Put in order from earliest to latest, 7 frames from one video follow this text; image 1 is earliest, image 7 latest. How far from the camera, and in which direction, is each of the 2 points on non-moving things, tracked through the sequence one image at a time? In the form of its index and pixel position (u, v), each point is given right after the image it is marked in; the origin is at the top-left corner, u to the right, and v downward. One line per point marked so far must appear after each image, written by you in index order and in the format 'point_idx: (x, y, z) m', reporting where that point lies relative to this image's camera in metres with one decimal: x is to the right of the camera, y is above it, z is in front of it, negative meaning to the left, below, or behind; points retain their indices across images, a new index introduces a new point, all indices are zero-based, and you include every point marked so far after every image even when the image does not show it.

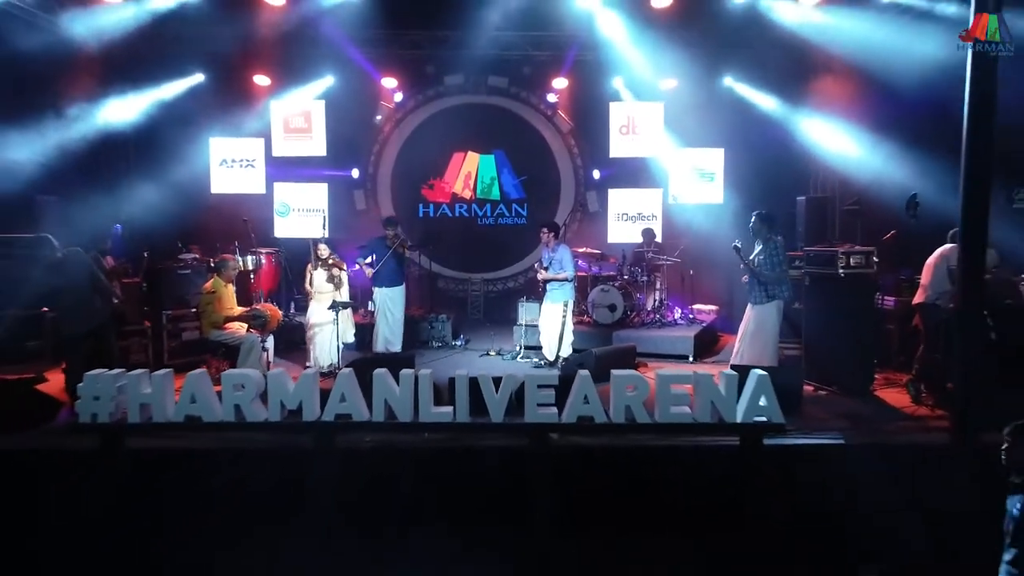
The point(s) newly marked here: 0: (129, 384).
0: (-1.7, -0.4, +4.5) m
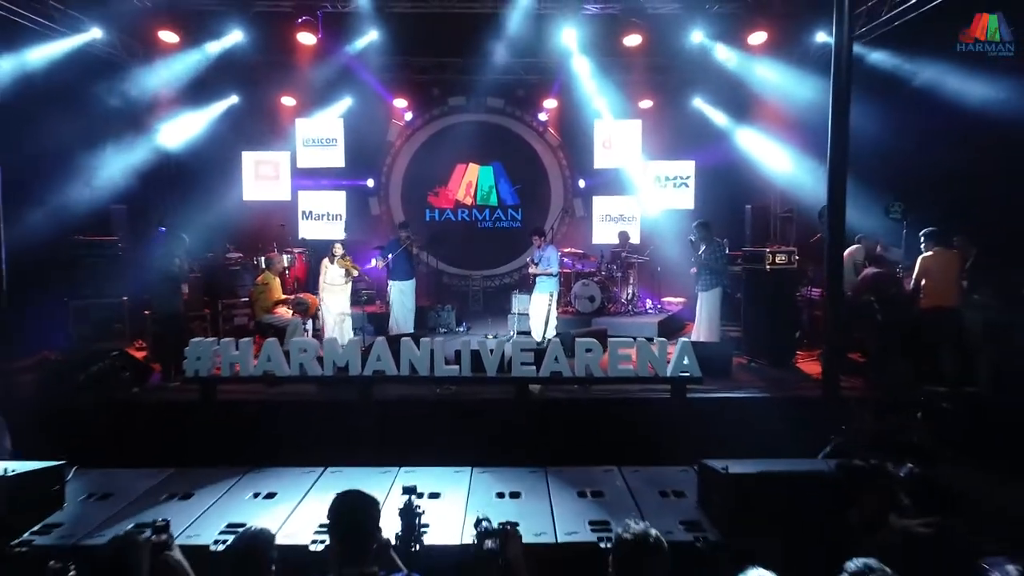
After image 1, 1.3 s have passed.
0: (-1.8, -0.4, +6.1) m
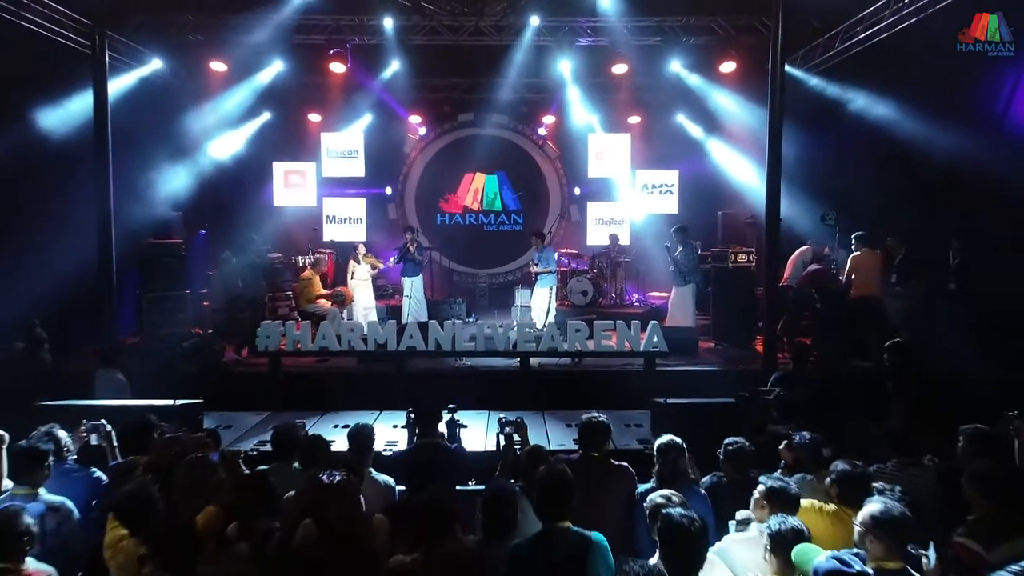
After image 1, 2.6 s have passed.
0: (-1.7, -0.3, +7.7) m
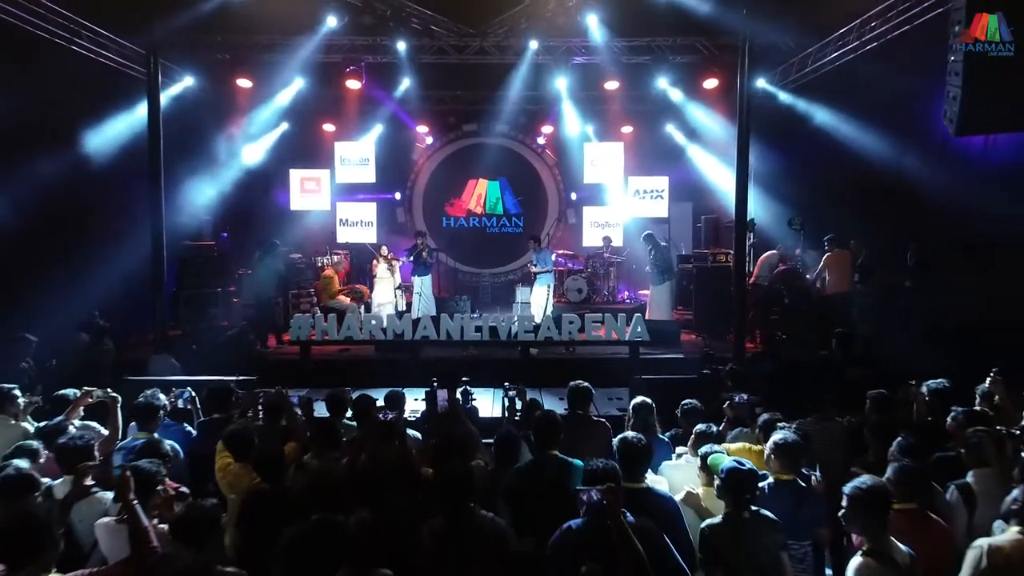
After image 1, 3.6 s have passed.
0: (-1.7, -0.3, +8.7) m
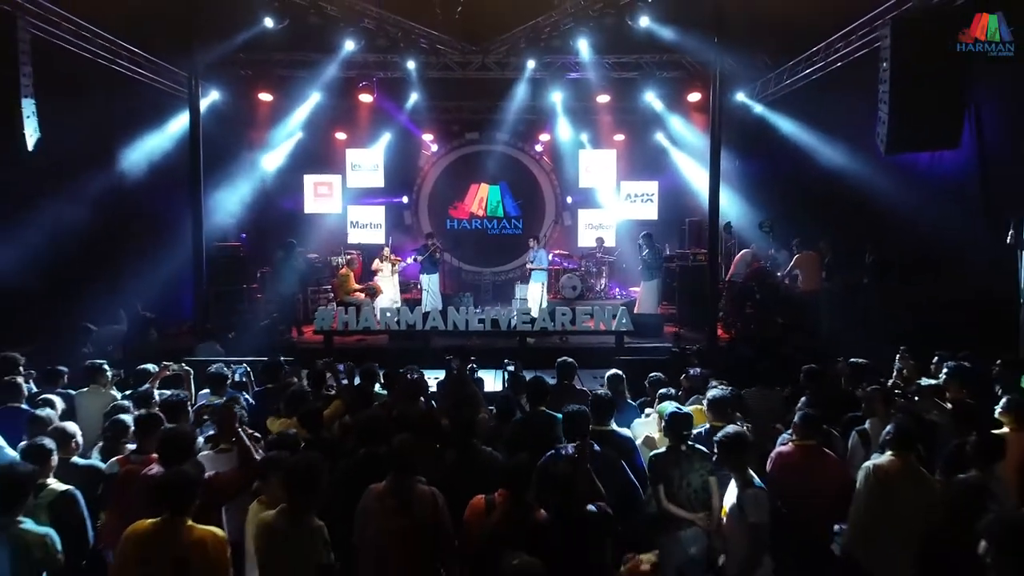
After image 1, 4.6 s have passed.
0: (-1.7, -0.3, +9.8) m
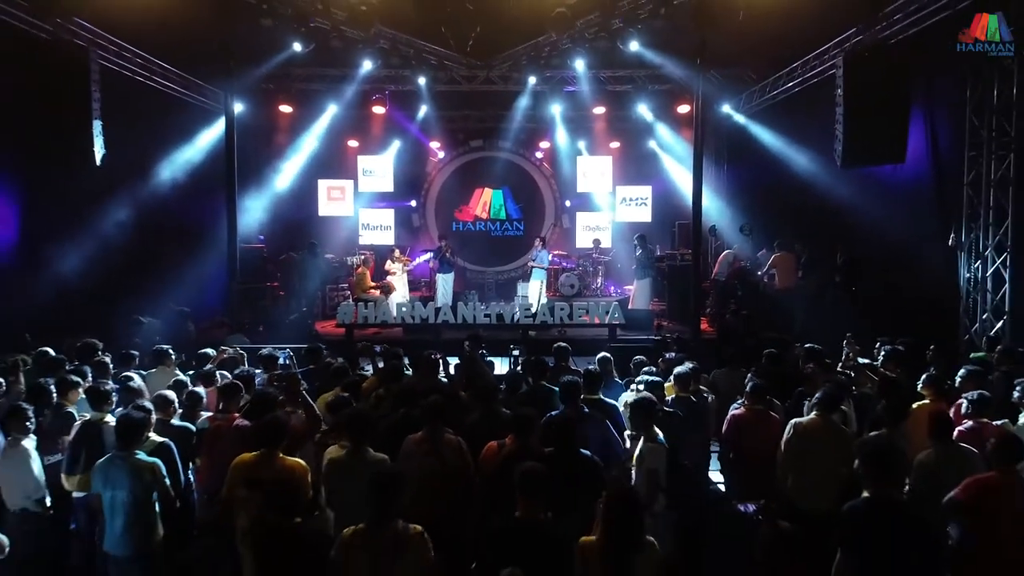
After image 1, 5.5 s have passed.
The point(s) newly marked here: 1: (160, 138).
0: (-1.7, -0.2, +10.9) m
1: (-4.1, +1.8, +11.7) m
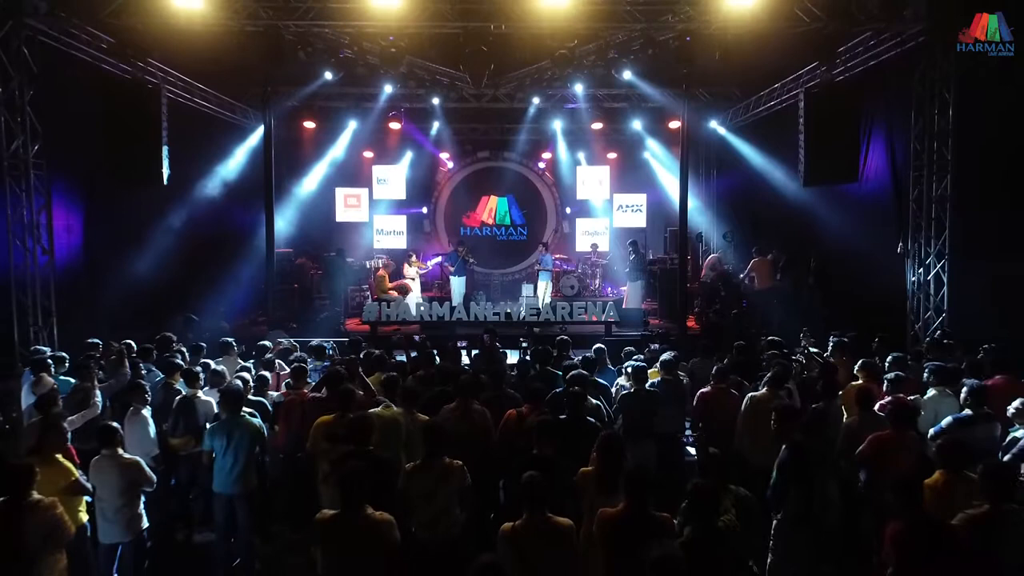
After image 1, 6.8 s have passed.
0: (-1.6, -0.2, +12.2) m
1: (-4.0, +1.7, +13.0) m
